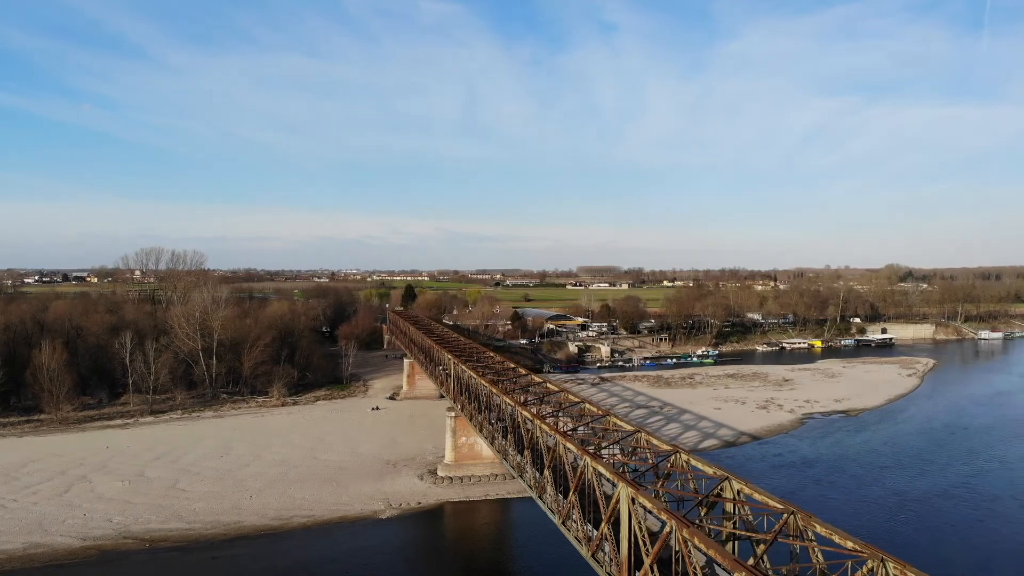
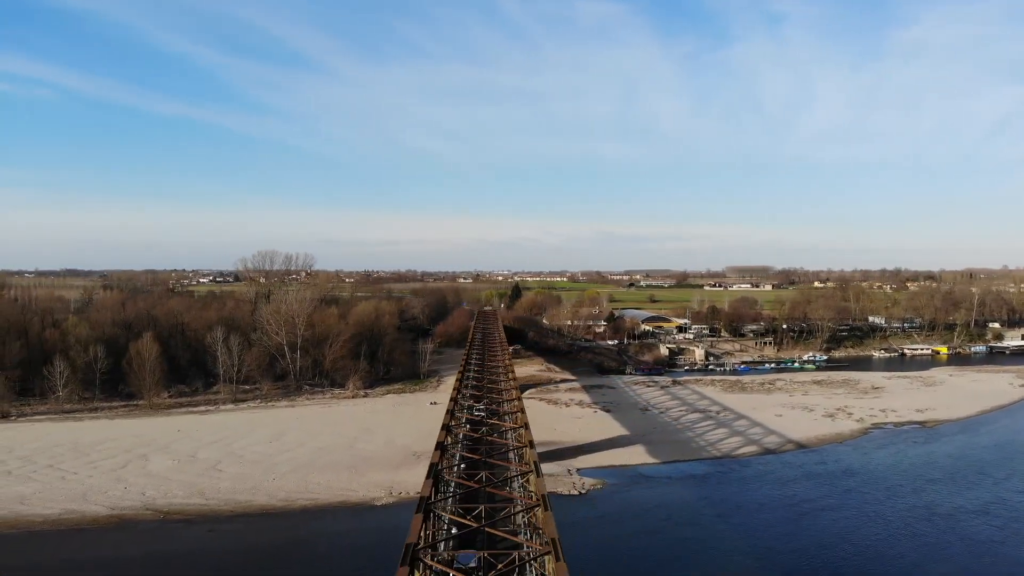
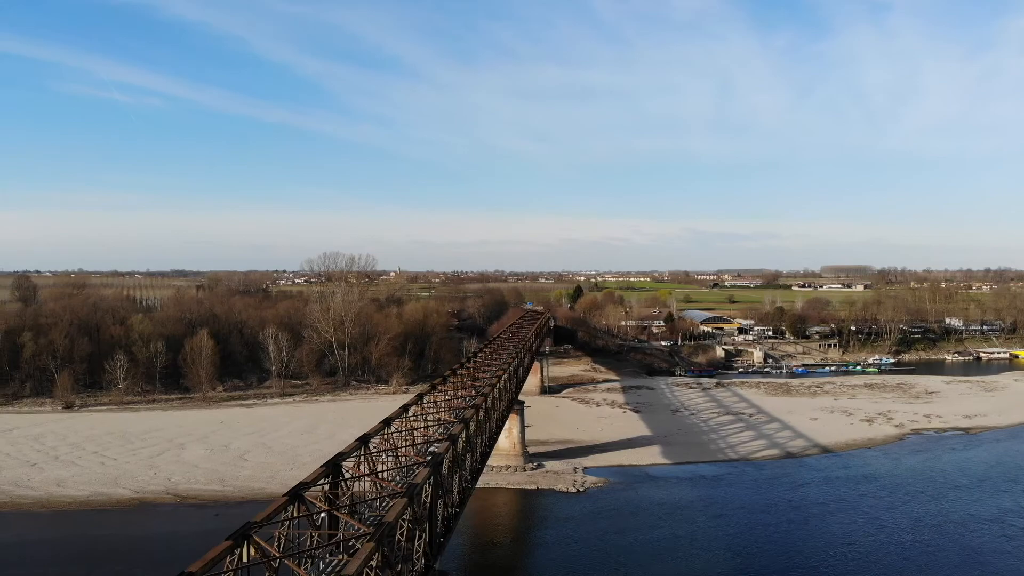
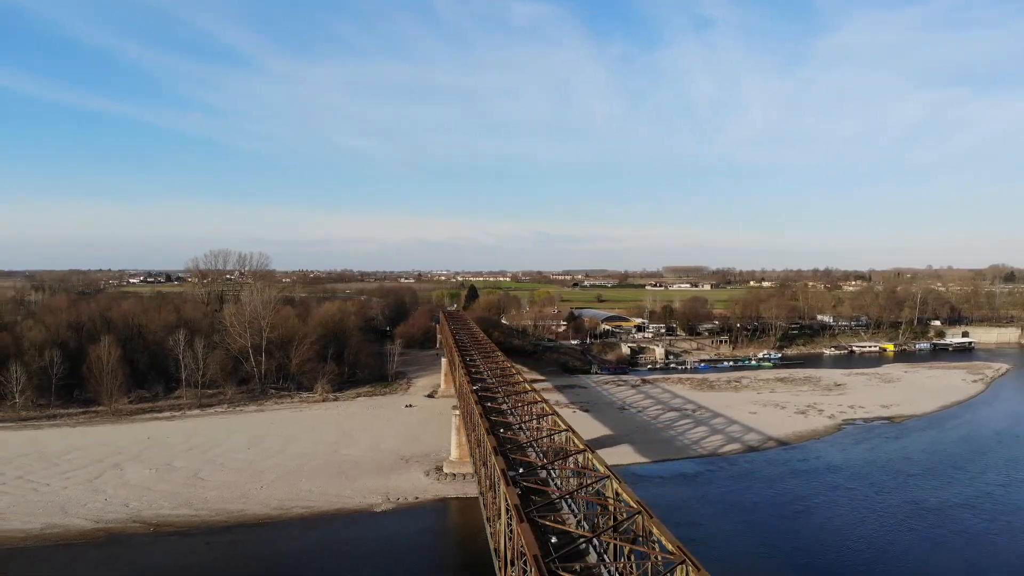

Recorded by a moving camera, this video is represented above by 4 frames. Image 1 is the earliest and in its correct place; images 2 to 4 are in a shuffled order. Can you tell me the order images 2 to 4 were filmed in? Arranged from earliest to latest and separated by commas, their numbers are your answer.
4, 2, 3
